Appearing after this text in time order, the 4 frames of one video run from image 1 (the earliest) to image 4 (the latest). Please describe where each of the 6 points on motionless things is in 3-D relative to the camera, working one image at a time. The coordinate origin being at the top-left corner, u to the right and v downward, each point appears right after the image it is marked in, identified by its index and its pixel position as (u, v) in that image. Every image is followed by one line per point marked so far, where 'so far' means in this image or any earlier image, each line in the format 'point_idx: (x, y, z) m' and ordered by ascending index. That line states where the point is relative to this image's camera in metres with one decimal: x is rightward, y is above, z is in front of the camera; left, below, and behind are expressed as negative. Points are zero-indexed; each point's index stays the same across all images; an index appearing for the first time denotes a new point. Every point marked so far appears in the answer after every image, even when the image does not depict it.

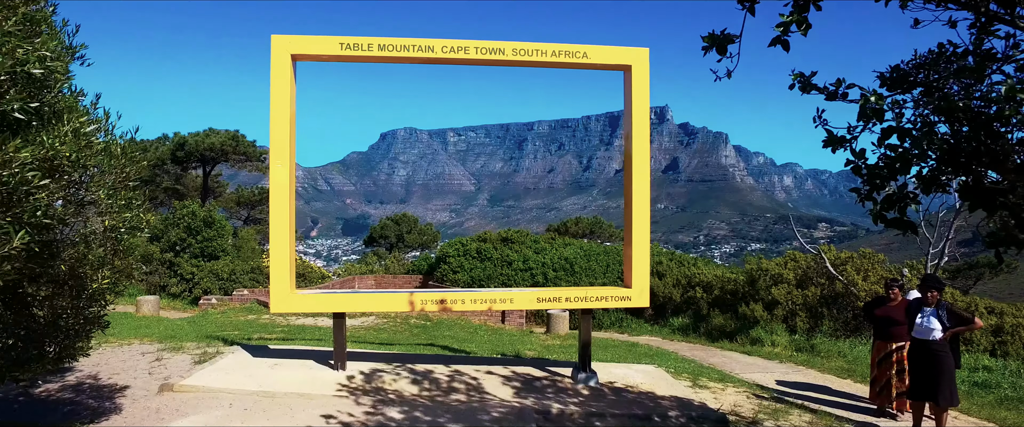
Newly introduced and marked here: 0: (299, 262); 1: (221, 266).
0: (-2.6, -0.6, +7.3) m
1: (-3.2, -0.6, +6.6) m
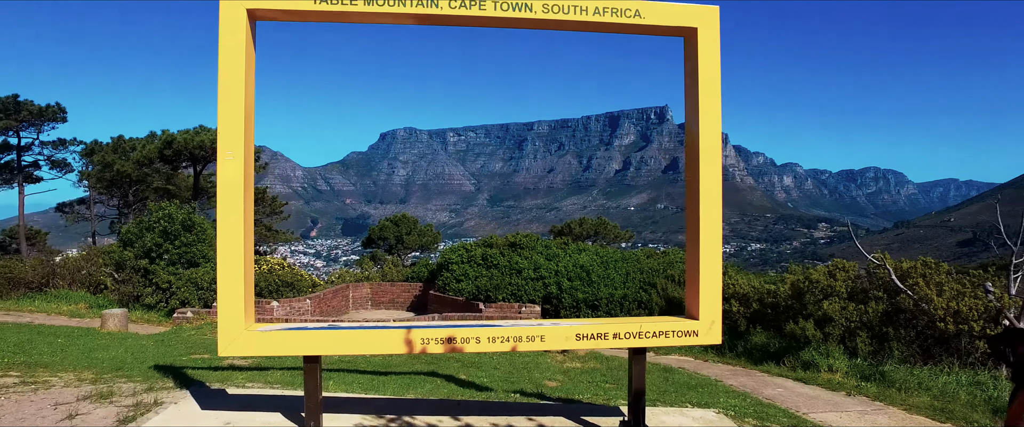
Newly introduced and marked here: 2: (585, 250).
0: (-2.5, -0.6, +6.7) m
1: (-3.1, -0.6, +6.0) m
2: (+0.8, -0.4, +6.4) m
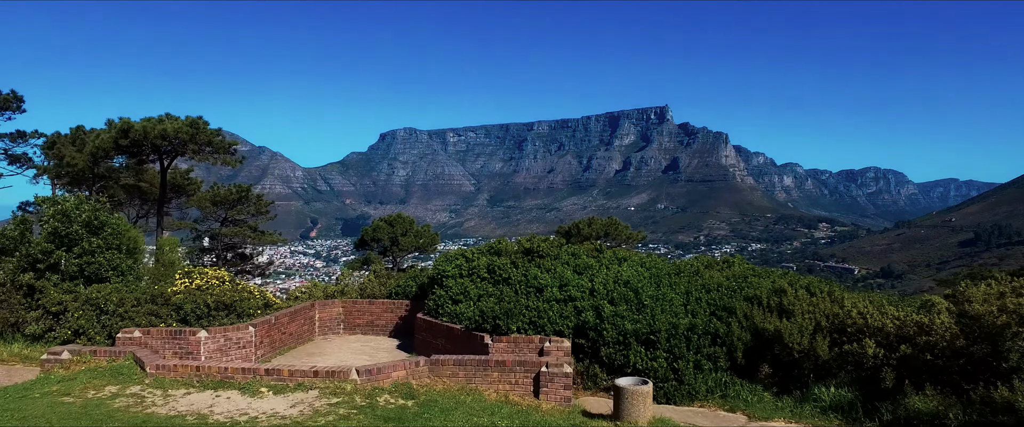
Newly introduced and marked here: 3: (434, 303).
0: (-2.4, -0.6, +5.2) m
1: (-3.0, -0.6, +4.4) m
2: (+0.9, -0.4, +4.8) m
3: (-0.6, -0.7, +4.8) m
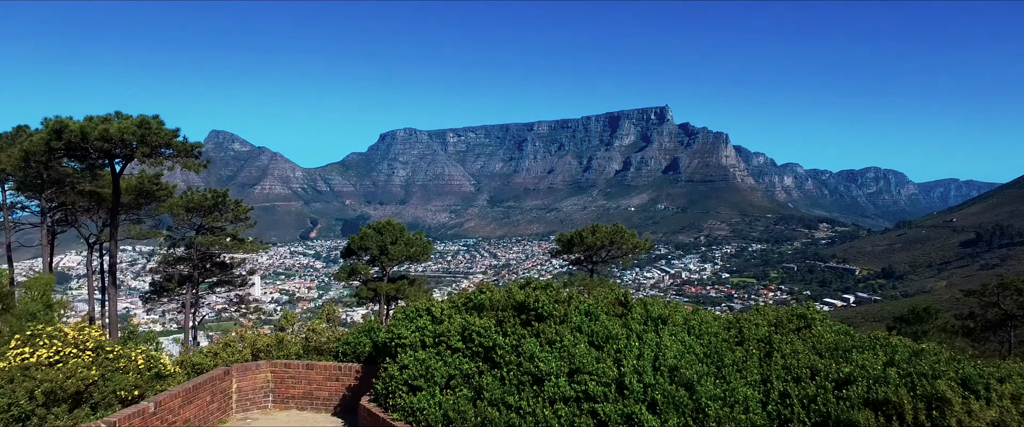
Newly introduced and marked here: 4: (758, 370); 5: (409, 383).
0: (-2.4, -0.8, +3.7) m
1: (-3.0, -0.8, +2.9) m
2: (+0.8, -0.6, +3.3) m
3: (-0.7, -0.9, +3.4) m
4: (+1.5, -0.7, +3.3) m
5: (-0.5, -0.9, +3.1) m
